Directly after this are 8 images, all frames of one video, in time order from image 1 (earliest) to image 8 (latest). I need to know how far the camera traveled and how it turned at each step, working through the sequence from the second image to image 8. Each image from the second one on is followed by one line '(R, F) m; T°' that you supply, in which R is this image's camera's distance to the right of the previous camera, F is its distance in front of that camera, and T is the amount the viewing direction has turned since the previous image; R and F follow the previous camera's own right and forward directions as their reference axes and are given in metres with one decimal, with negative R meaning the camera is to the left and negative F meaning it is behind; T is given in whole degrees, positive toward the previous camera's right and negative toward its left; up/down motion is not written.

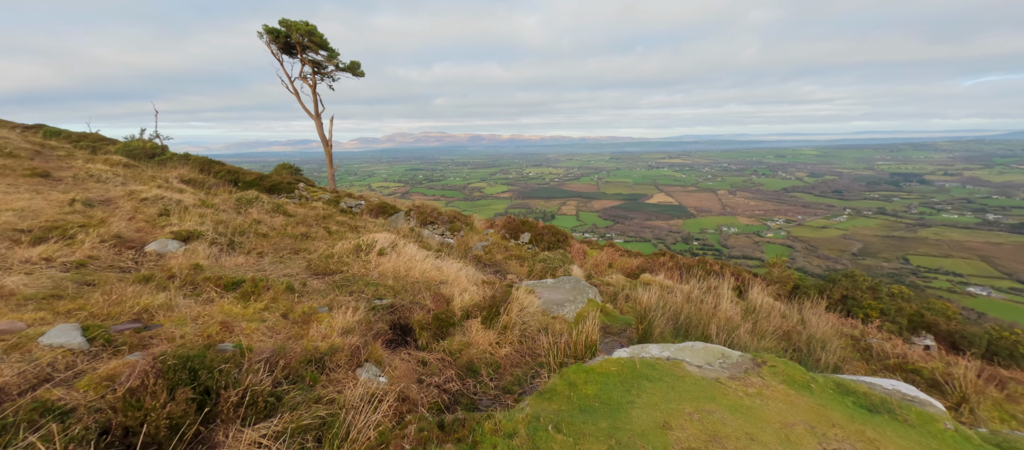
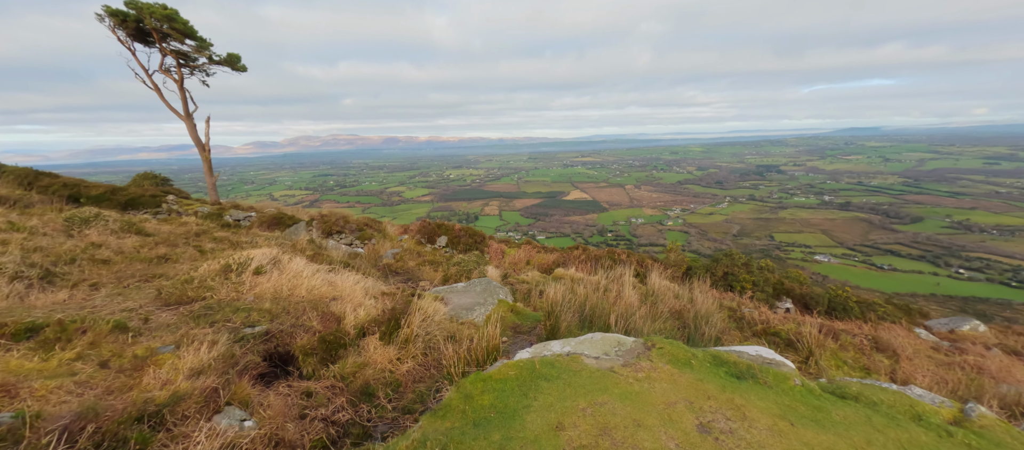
(+0.2, +0.1) m; +12°
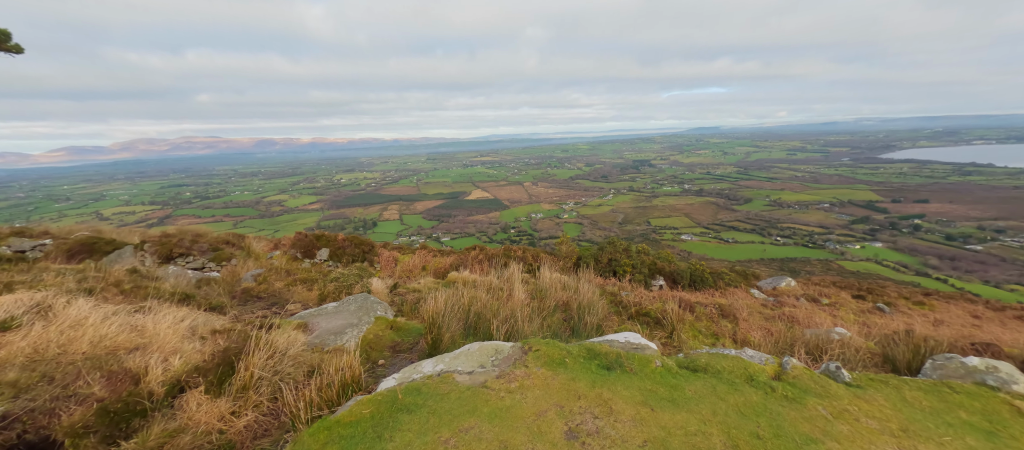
(+0.3, +0.2) m; +15°
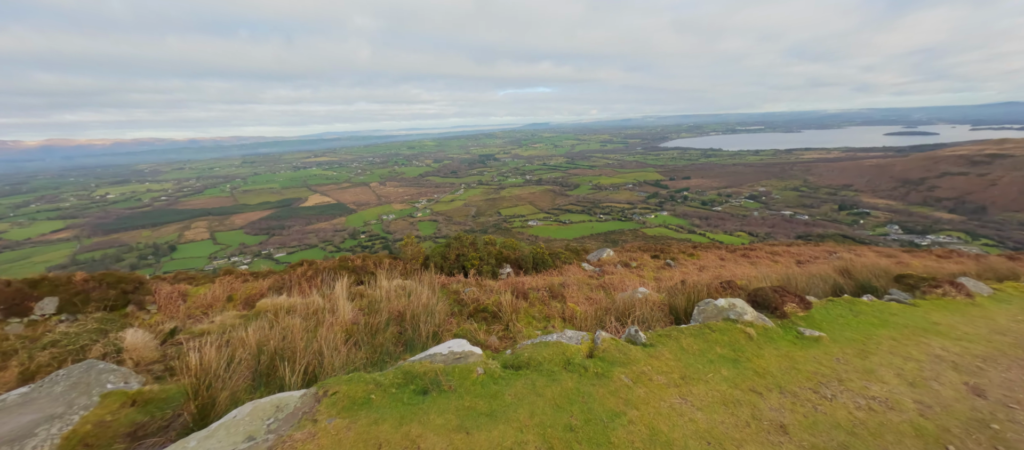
(+0.4, +0.3) m; +22°
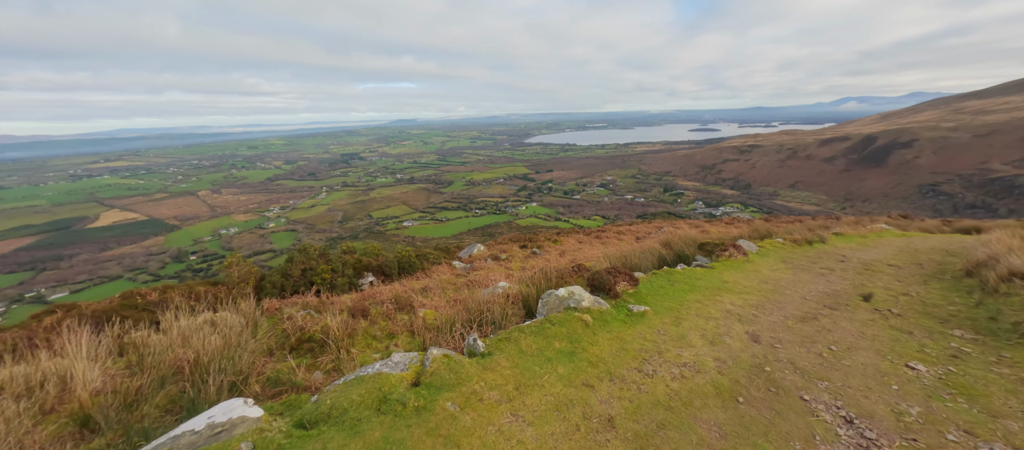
(+0.5, +0.4) m; +19°
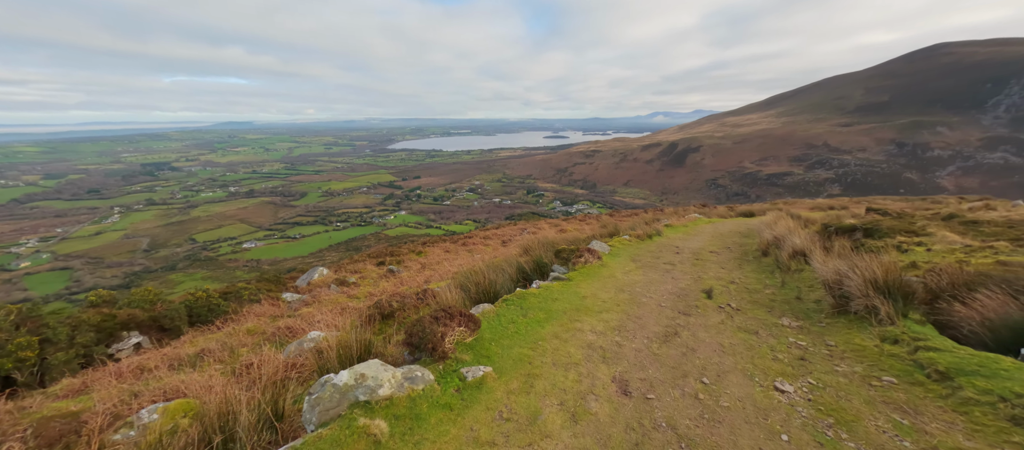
(+0.8, +1.3) m; +20°
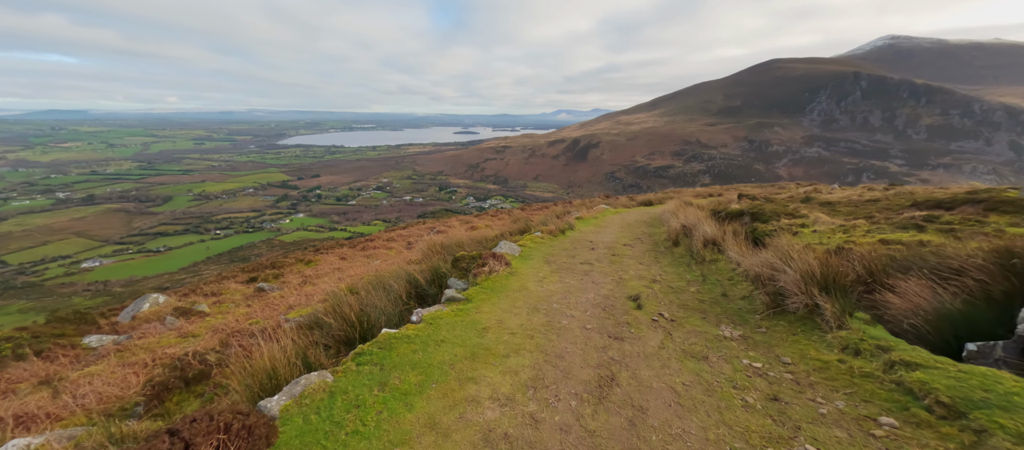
(+0.5, +1.4) m; +13°
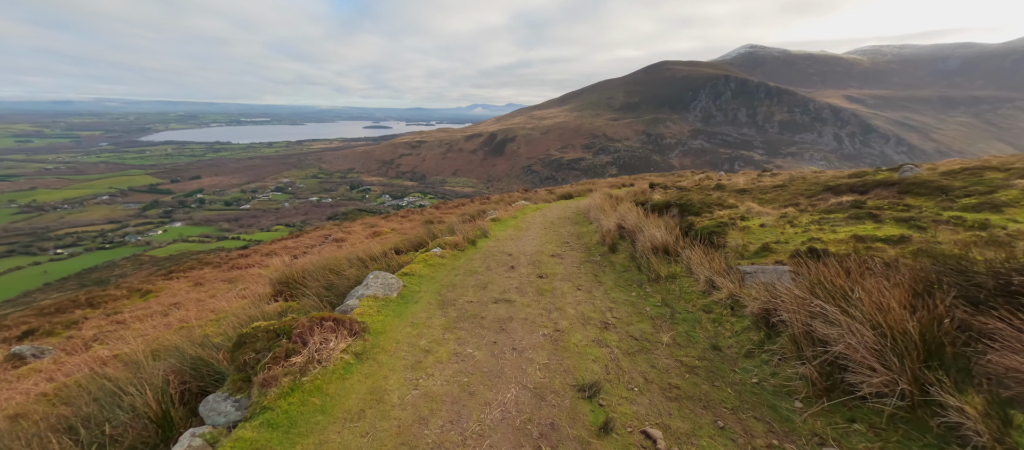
(+0.6, +2.4) m; +12°
